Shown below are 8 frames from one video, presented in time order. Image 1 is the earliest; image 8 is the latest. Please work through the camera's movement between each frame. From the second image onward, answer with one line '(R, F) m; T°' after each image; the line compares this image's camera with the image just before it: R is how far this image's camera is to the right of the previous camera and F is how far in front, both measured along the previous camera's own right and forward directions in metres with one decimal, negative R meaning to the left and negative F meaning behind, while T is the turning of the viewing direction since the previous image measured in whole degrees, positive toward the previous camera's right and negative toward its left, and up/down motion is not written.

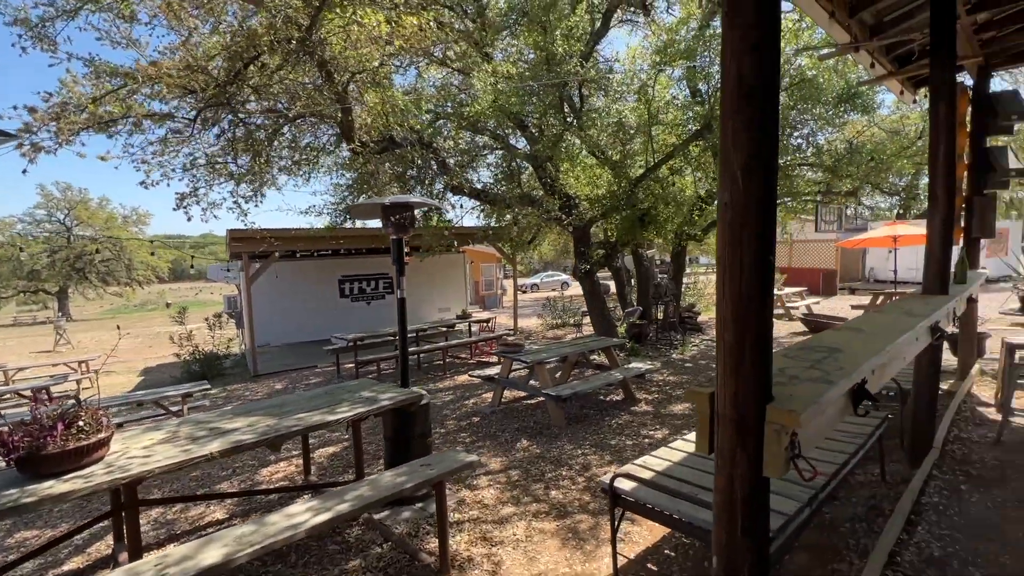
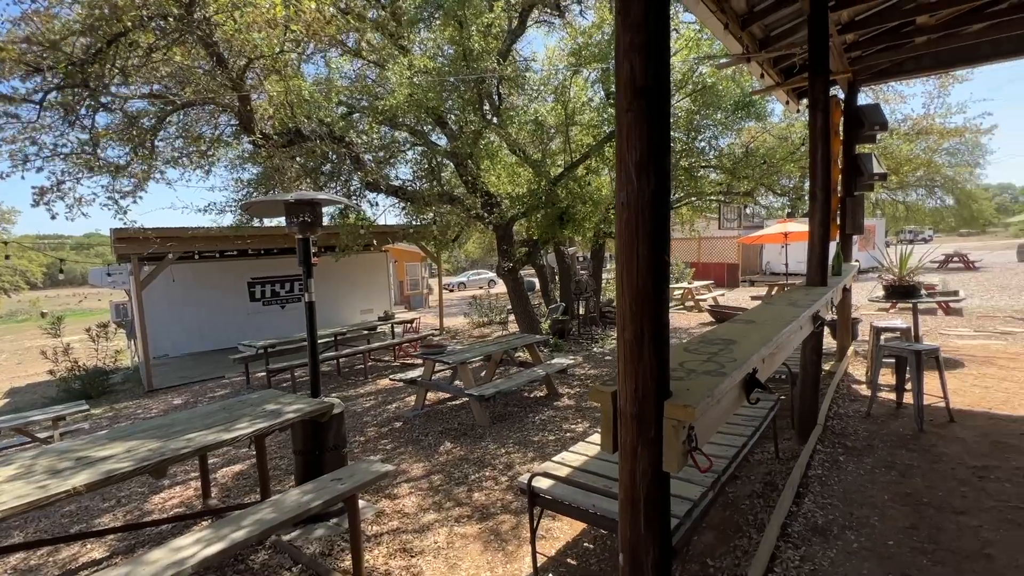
(+0.1, 0.0) m; +9°
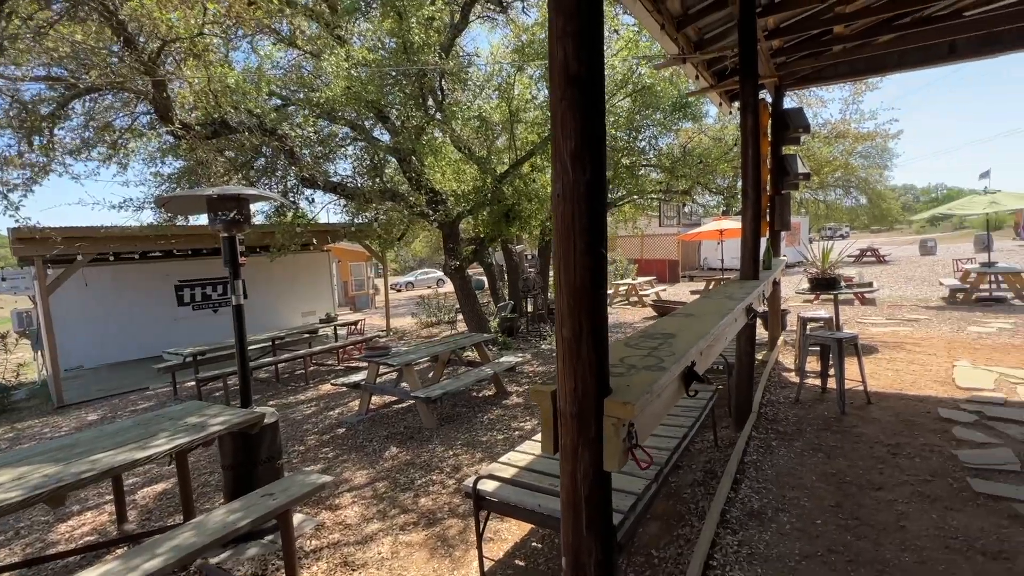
(0.0, +0.1) m; +6°
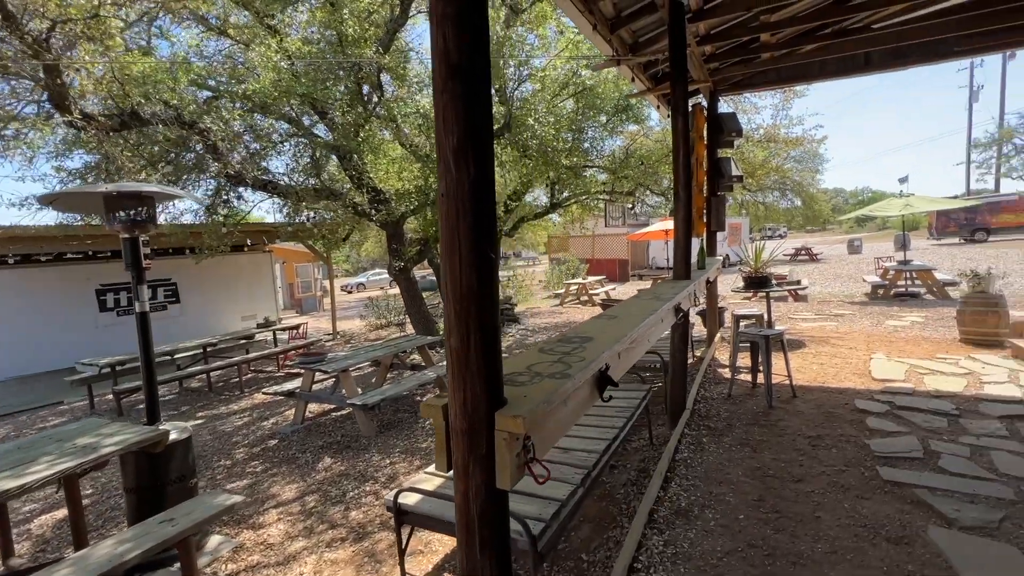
(+0.2, +0.1) m; +5°
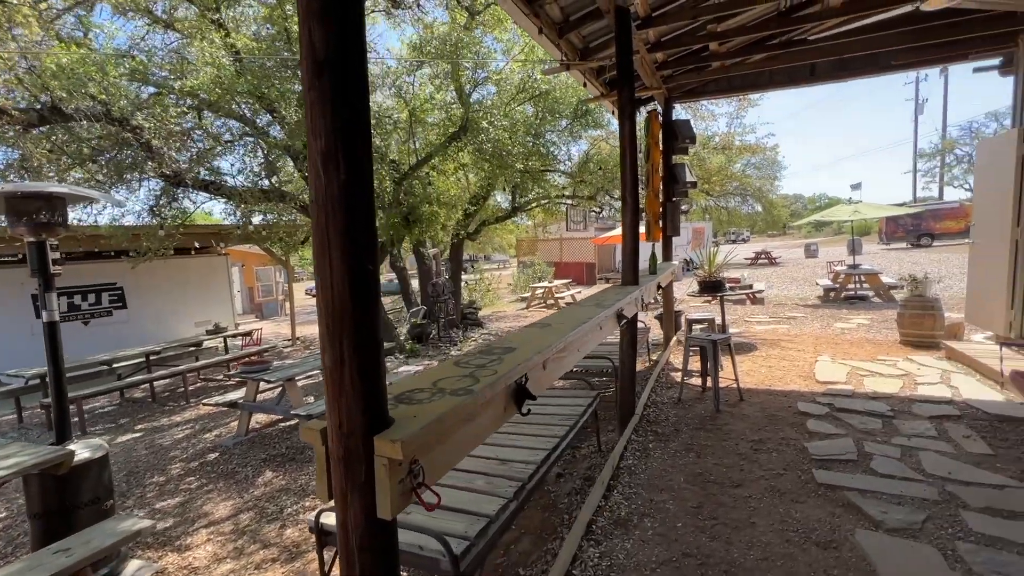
(+0.2, +0.1) m; +3°
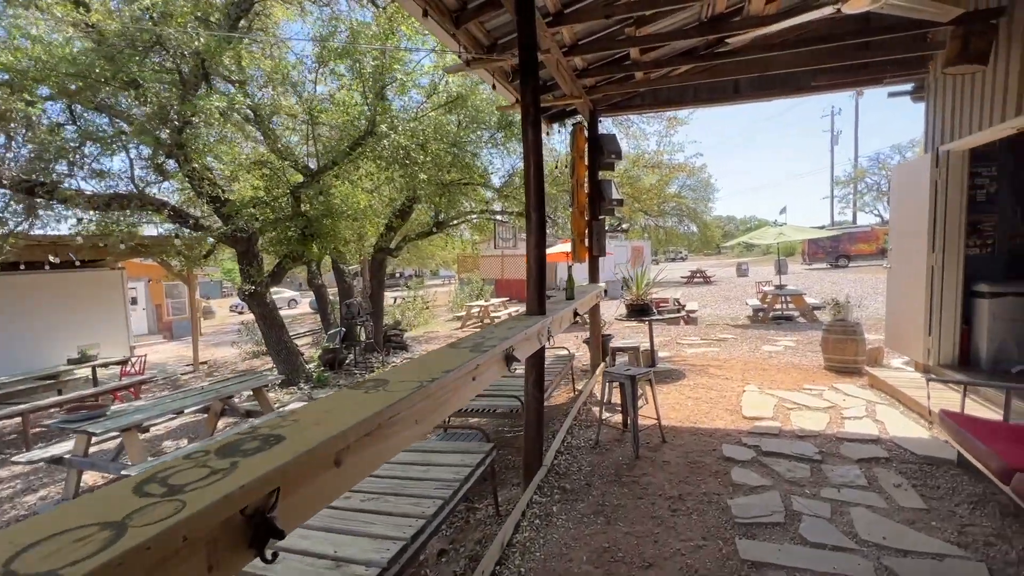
(+0.4, +0.6) m; +6°
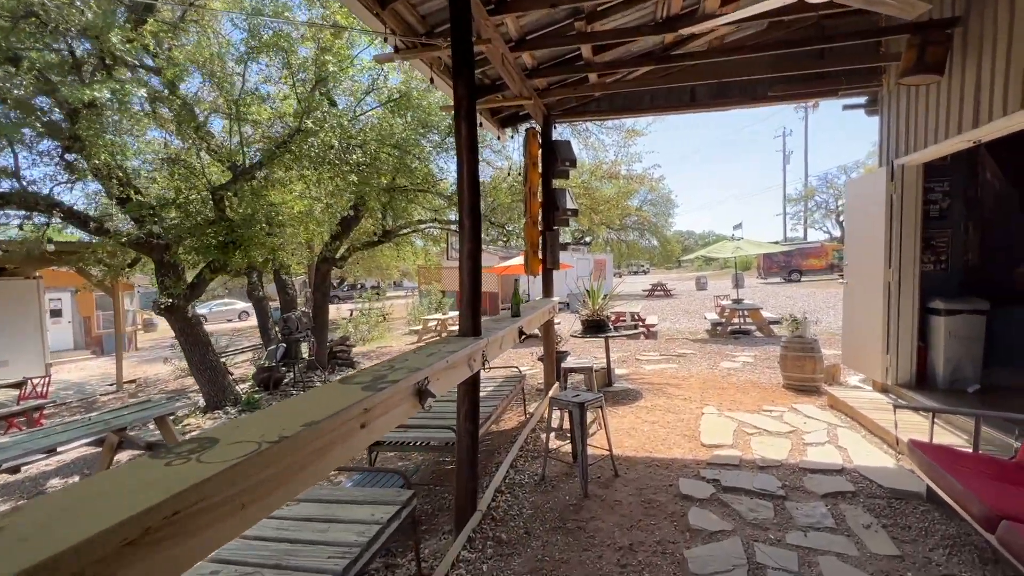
(+0.2, +0.4) m; +4°
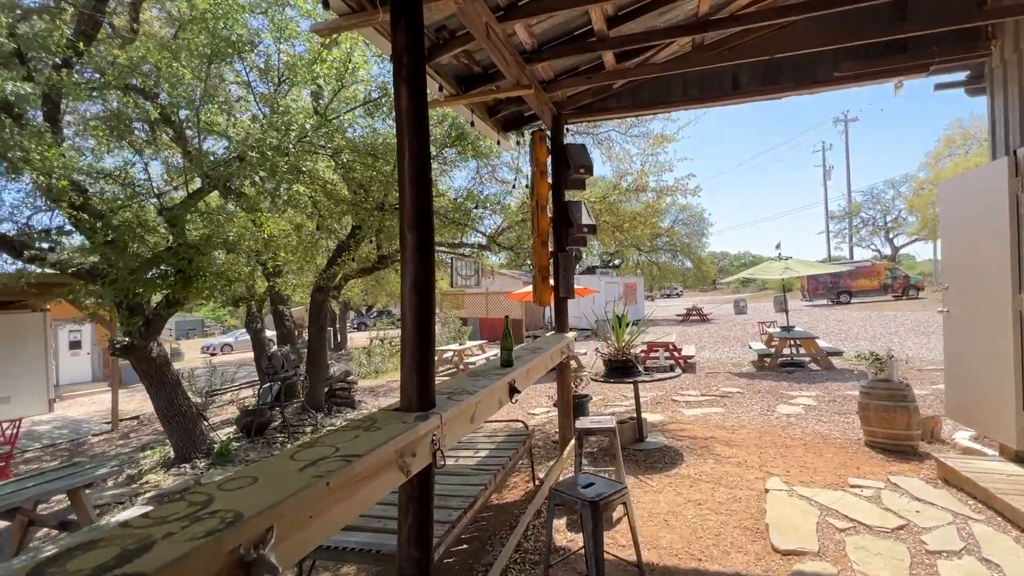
(+0.2, +1.0) m; -4°
